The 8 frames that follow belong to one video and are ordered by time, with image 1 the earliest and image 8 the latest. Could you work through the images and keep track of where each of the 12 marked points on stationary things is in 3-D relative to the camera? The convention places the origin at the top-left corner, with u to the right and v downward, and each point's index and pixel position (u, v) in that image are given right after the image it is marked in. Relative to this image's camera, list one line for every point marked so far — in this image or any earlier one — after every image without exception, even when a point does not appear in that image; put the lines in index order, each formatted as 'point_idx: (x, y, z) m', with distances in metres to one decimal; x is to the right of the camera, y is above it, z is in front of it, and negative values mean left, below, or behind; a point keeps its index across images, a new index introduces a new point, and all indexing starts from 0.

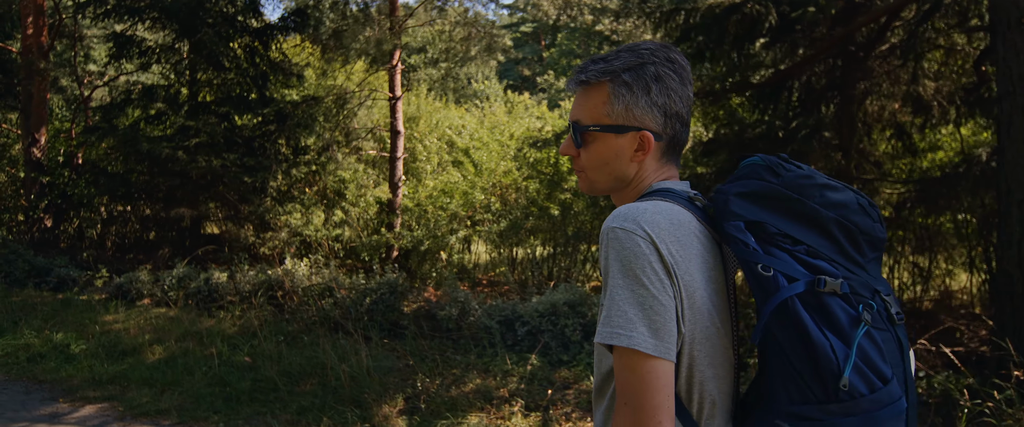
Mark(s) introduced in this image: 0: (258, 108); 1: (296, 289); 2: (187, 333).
0: (-5.3, +2.2, +11.9) m
1: (-2.9, -1.0, +7.7) m
2: (-4.1, -1.5, +7.1) m
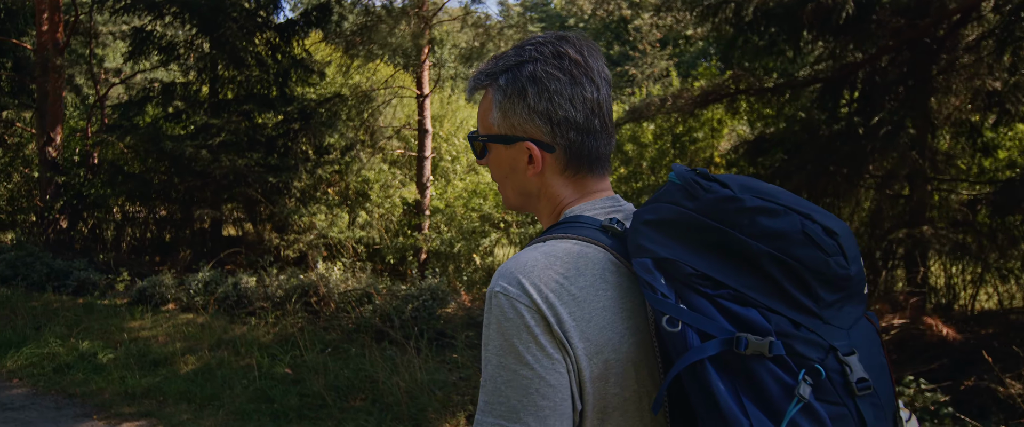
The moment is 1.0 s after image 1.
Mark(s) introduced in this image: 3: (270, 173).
0: (-4.7, +2.2, +11.5) m
1: (-2.3, -1.0, +7.4) m
2: (-3.5, -1.5, +6.7) m
3: (-4.7, +0.8, +11.3) m
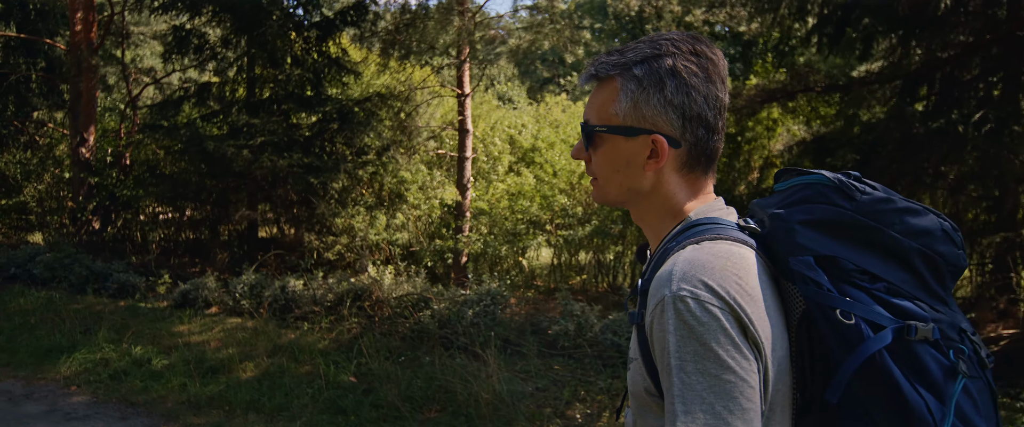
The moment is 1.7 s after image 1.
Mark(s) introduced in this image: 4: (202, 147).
0: (-3.8, +2.2, +11.4) m
1: (-1.6, -1.1, +7.1) m
2: (-2.7, -1.5, +6.5) m
3: (-3.9, +0.8, +11.1) m
4: (-5.8, +1.3, +11.0) m
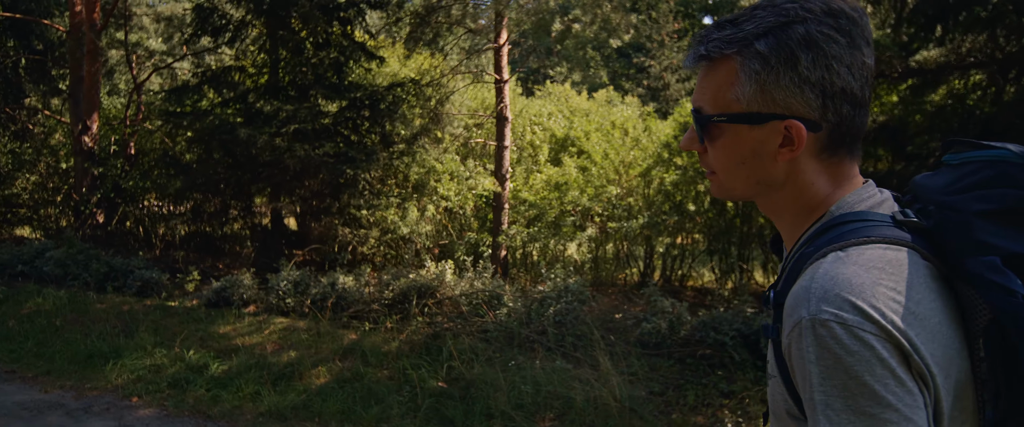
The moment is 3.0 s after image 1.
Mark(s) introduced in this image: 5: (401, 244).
0: (-3.1, +2.3, +10.8) m
1: (-0.7, -1.0, +6.7) m
2: (-1.8, -1.4, +6.0) m
3: (-3.1, +0.9, +10.5) m
4: (-5.1, +1.4, +10.4) m
5: (-2.2, -0.6, +11.3) m
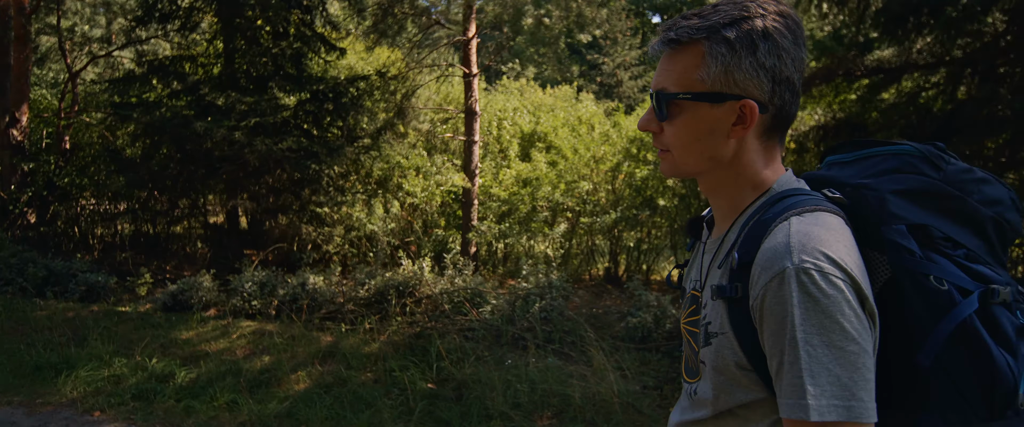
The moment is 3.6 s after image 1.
0: (-3.7, +2.4, +10.3) m
1: (-0.9, -0.9, +6.5) m
2: (-2.0, -1.4, +5.7) m
3: (-3.7, +1.0, +10.1) m
4: (-5.6, +1.5, +9.8) m
5: (-2.8, -0.5, +10.9) m
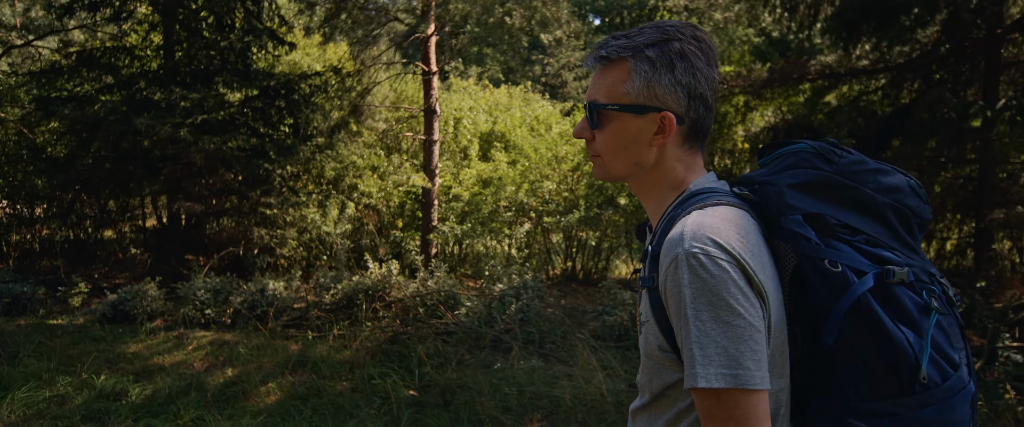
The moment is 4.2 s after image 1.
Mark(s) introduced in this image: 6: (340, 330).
0: (-4.4, +2.3, +9.8) m
1: (-1.2, -0.9, +6.3) m
2: (-2.2, -1.4, +5.4) m
3: (-4.3, +0.9, +9.6) m
4: (-6.2, +1.4, +9.1) m
5: (-3.5, -0.6, +10.5) m
6: (-1.9, -1.2, +6.1) m
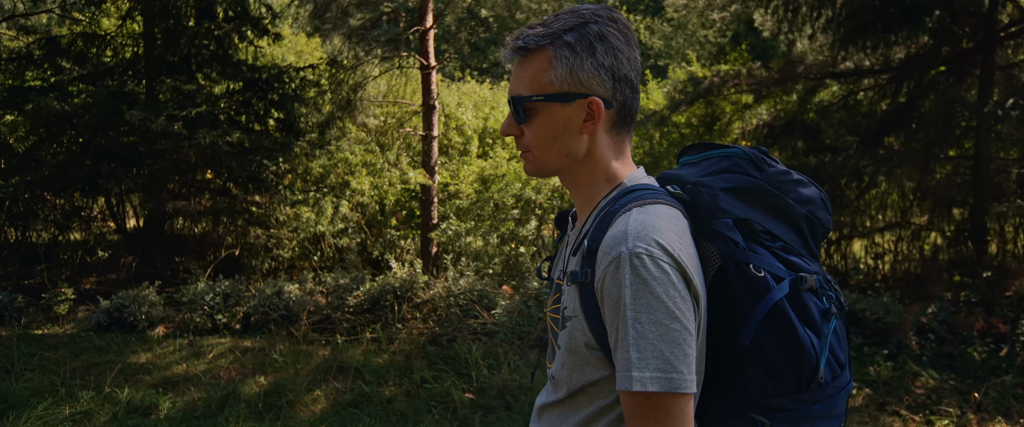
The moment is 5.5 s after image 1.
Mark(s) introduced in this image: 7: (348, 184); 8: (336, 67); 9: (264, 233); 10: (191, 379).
0: (-4.3, +2.3, +9.4) m
1: (-0.8, -0.9, +6.1) m
2: (-1.7, -1.4, +5.2) m
3: (-4.3, +1.0, +9.1) m
4: (-6.1, +1.4, +8.5) m
5: (-3.5, -0.5, +10.1) m
6: (-1.5, -1.2, +5.9) m
7: (-2.9, +0.6, +10.2) m
8: (-2.9, +2.5, +9.5) m
9: (-4.4, -0.3, +9.6) m
10: (-2.9, -1.5, +5.1) m
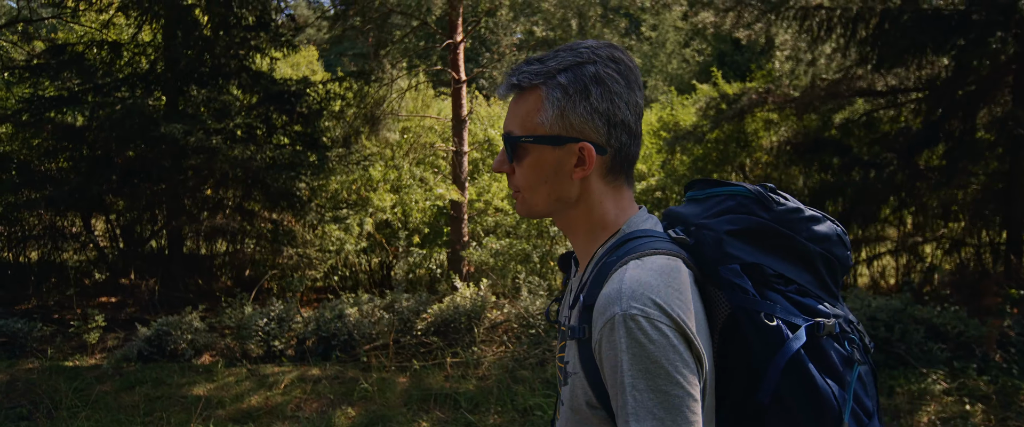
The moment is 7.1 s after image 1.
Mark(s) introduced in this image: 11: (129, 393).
0: (-3.8, +2.0, +9.0) m
1: (0.0, -1.1, +5.9) m
2: (-0.9, -1.5, +4.9) m
3: (-3.7, +0.7, +8.7) m
4: (-5.5, +1.1, +7.9) m
5: (-3.0, -0.9, +9.7) m
6: (-0.7, -1.4, +5.6) m
7: (-2.4, +0.3, +9.9) m
8: (-2.4, +2.2, +9.2) m
9: (-3.8, -0.6, +9.1) m
10: (-2.0, -1.6, +4.7) m
11: (-3.5, -1.6, +5.1) m
